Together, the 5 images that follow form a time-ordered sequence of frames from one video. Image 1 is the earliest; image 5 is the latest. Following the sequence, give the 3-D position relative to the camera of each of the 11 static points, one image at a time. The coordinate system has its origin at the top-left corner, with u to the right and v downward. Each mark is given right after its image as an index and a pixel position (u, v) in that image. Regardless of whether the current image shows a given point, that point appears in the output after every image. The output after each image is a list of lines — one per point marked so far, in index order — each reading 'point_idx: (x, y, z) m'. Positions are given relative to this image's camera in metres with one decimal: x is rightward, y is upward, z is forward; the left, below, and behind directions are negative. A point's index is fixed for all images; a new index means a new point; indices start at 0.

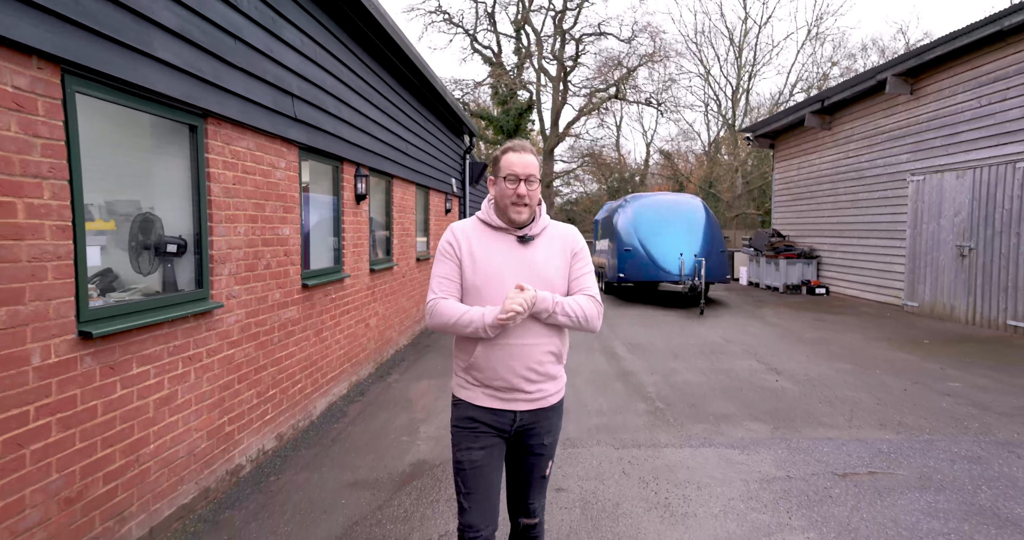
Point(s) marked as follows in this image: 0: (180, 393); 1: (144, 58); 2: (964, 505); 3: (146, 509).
0: (-1.9, -0.7, +2.9) m
1: (-1.8, +1.1, +2.6) m
2: (+2.6, -1.3, +2.9) m
3: (-1.8, -1.2, +2.7) m
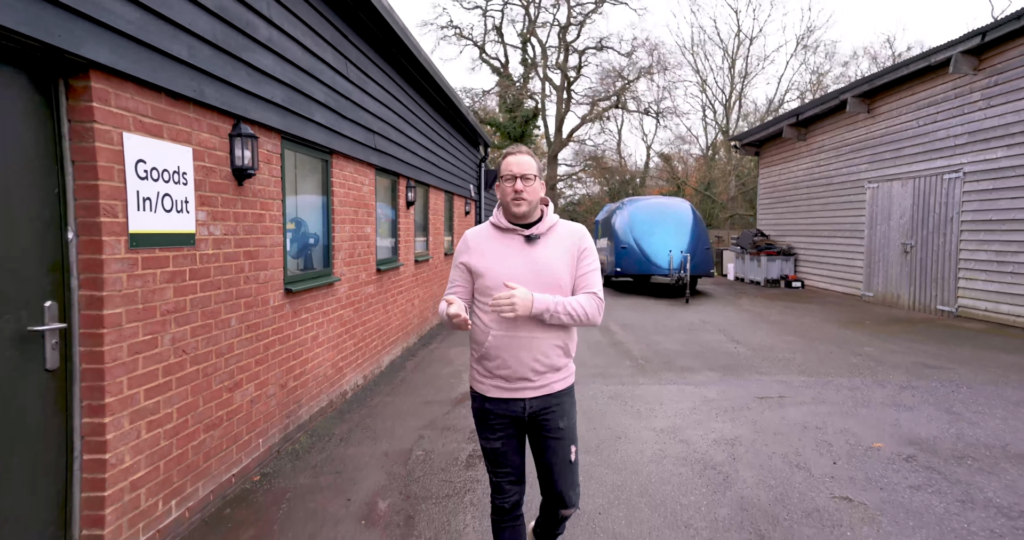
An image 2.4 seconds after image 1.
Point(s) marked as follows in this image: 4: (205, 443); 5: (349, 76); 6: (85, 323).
0: (-1.6, -0.6, +4.5) m
1: (-1.6, +1.2, +4.2) m
2: (+2.8, -1.2, +4.5) m
3: (-1.6, -1.1, +4.2) m
4: (-1.7, -1.0, +2.9) m
5: (-1.5, +1.8, +4.9) m
6: (-1.8, -0.2, +2.3) m
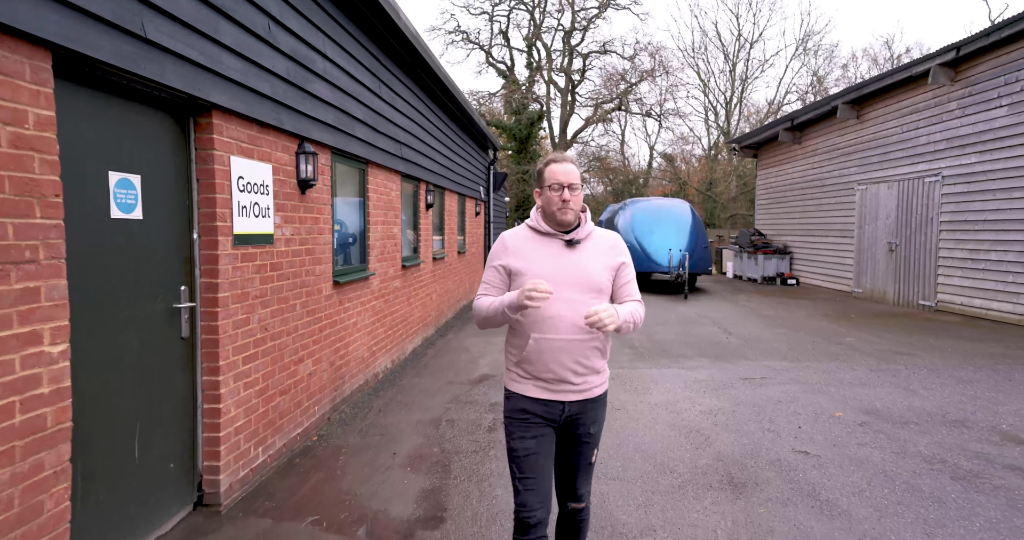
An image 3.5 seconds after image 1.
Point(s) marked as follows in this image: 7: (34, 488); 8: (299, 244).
0: (-1.5, -0.5, +5.1) m
1: (-1.5, +1.2, +4.8) m
2: (+2.9, -1.1, +5.1) m
3: (-1.5, -1.0, +4.9) m
4: (-1.6, -0.9, +3.6) m
5: (-1.4, +1.9, +5.5) m
6: (-1.7, -0.2, +2.9) m
7: (-1.7, -0.8, +1.8) m
8: (-1.6, +0.2, +3.9) m
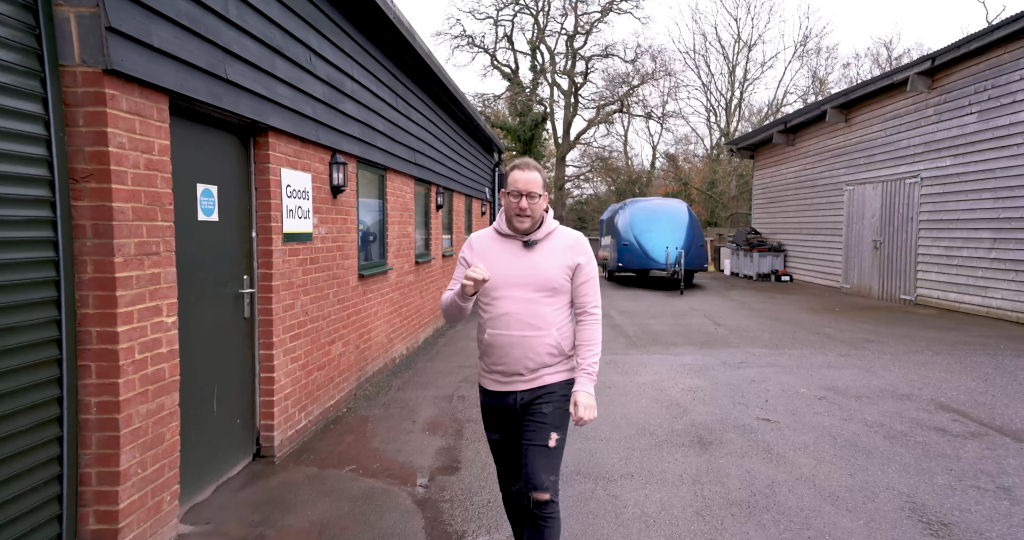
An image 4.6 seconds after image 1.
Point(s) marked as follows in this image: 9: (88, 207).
0: (-1.5, -0.5, +5.8) m
1: (-1.5, +1.3, +5.5) m
2: (+2.9, -1.1, +5.7) m
3: (-1.5, -1.0, +5.5) m
4: (-1.6, -0.9, +4.2) m
5: (-1.4, +1.9, +6.2) m
6: (-1.7, -0.1, +3.5) m
7: (-1.7, -0.7, +2.5) m
8: (-1.6, +0.2, +4.5) m
9: (-1.8, +0.3, +2.2) m
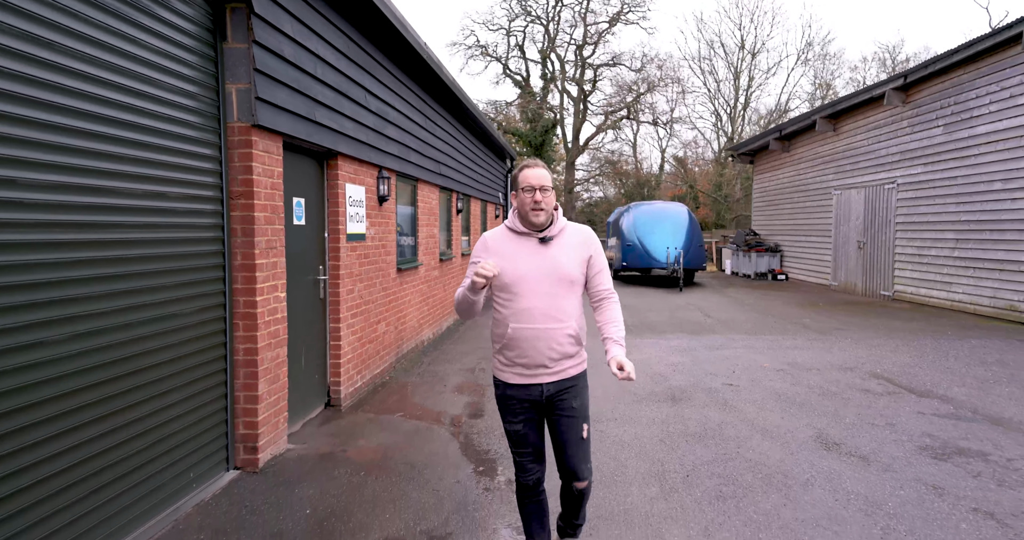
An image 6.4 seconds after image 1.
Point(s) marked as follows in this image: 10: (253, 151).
0: (-1.3, -0.4, +6.8) m
1: (-1.3, +1.4, +6.5) m
2: (+3.1, -1.0, +6.7) m
3: (-1.3, -0.9, +6.6) m
4: (-1.5, -0.8, +5.3) m
5: (-1.2, +2.0, +7.2) m
6: (-1.6, -0.1, +4.6) m
7: (-1.6, -0.6, +3.5) m
8: (-1.4, +0.3, +5.6) m
9: (-1.7, +0.3, +3.3) m
10: (-1.6, +0.7, +3.2) m
